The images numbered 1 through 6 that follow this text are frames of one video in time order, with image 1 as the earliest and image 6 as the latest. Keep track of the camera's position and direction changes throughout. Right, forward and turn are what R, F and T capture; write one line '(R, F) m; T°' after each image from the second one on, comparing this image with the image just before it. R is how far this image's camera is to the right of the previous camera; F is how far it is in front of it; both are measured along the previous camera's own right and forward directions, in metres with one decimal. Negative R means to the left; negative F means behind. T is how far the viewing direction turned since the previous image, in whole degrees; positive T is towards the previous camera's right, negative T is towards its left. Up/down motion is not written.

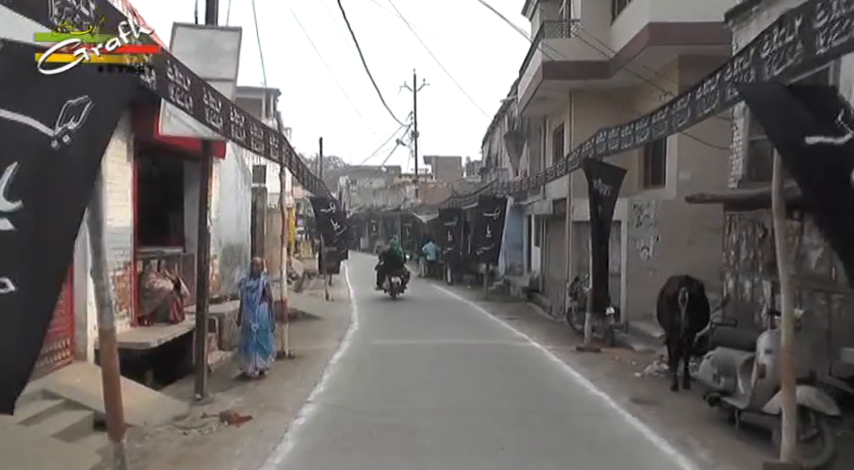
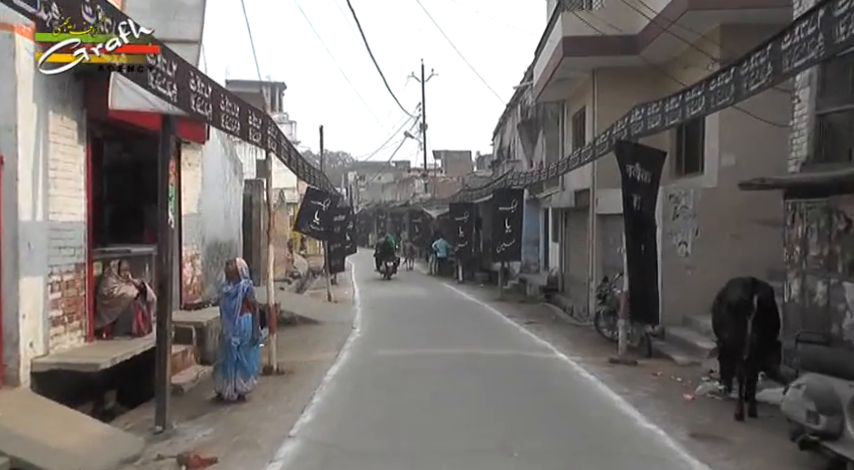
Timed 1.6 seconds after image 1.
(0.0, +1.4) m; -1°
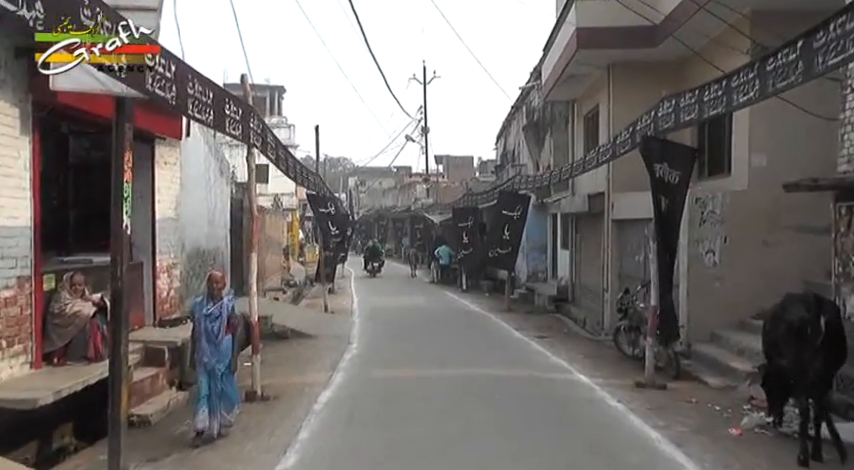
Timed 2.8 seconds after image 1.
(0.0, +1.0) m; 0°
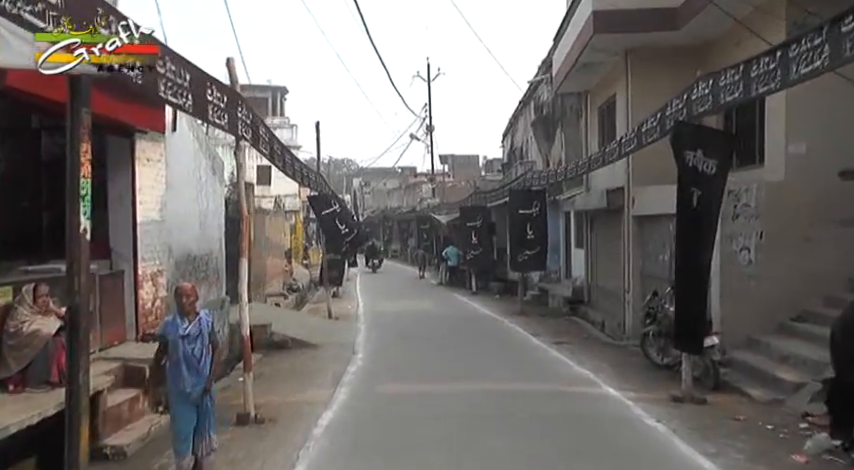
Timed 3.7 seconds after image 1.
(-0.1, +0.8) m; -1°
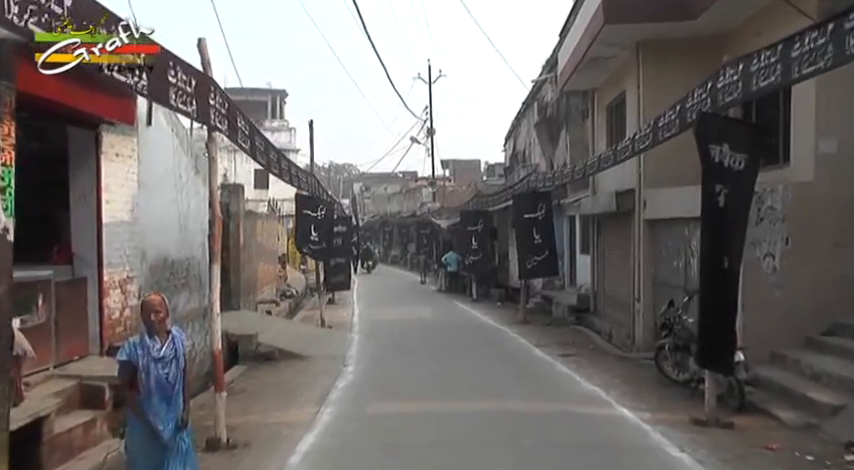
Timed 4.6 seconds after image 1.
(+0.1, +0.7) m; 0°
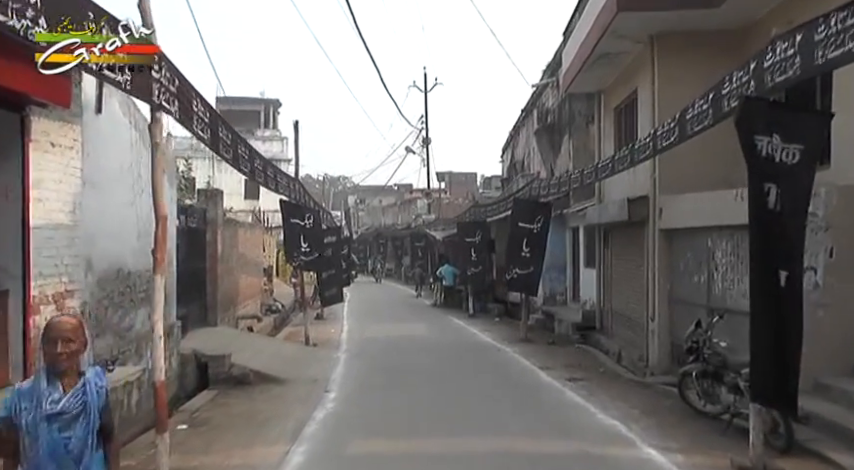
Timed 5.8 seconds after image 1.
(0.0, +1.1) m; 0°
